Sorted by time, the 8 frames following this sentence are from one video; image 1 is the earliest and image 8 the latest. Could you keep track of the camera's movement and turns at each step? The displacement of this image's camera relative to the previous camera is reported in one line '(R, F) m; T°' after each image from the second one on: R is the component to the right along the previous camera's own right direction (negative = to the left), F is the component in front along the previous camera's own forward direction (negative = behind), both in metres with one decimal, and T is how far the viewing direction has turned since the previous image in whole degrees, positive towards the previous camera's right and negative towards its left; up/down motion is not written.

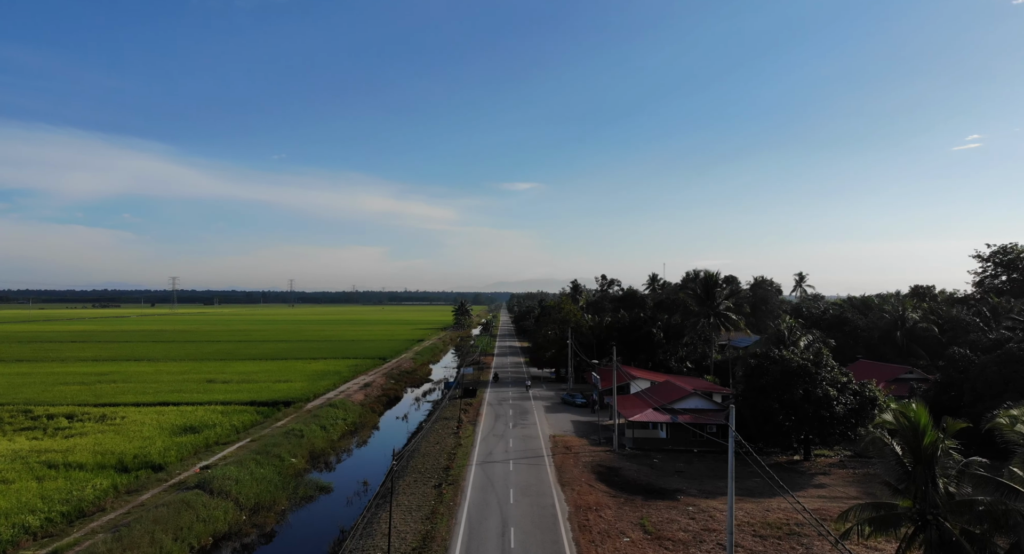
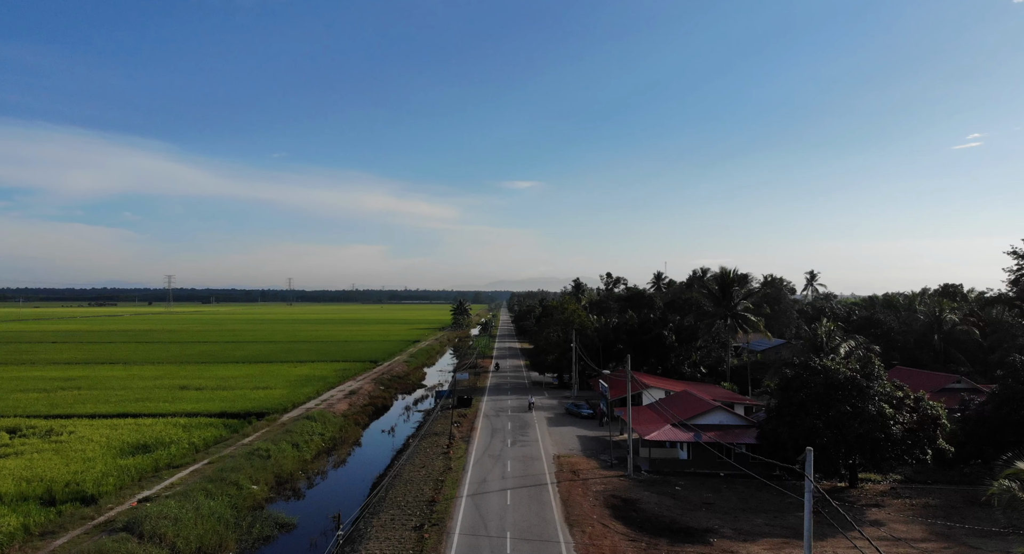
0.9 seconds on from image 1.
(+0.1, +5.6) m; 0°
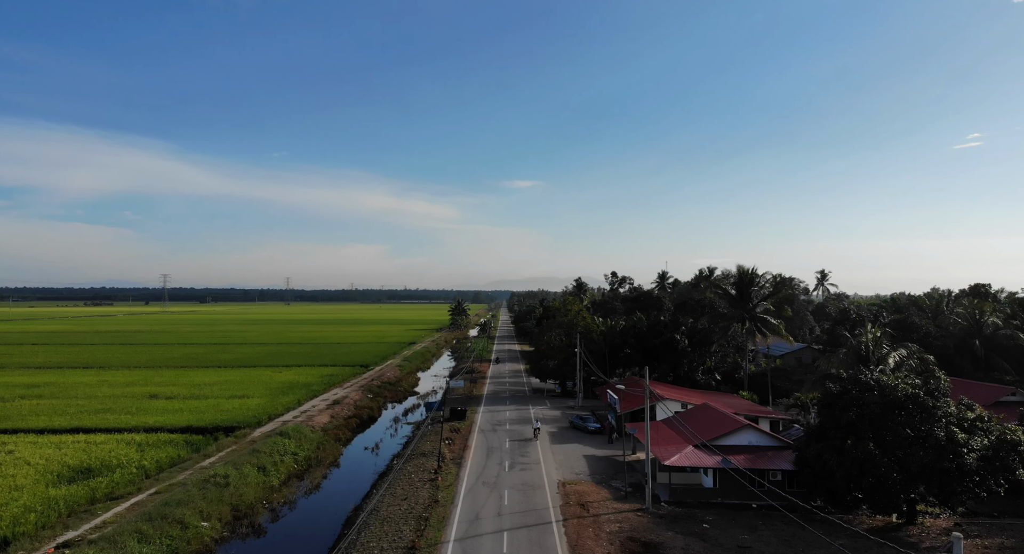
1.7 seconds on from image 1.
(+0.1, +5.2) m; 0°
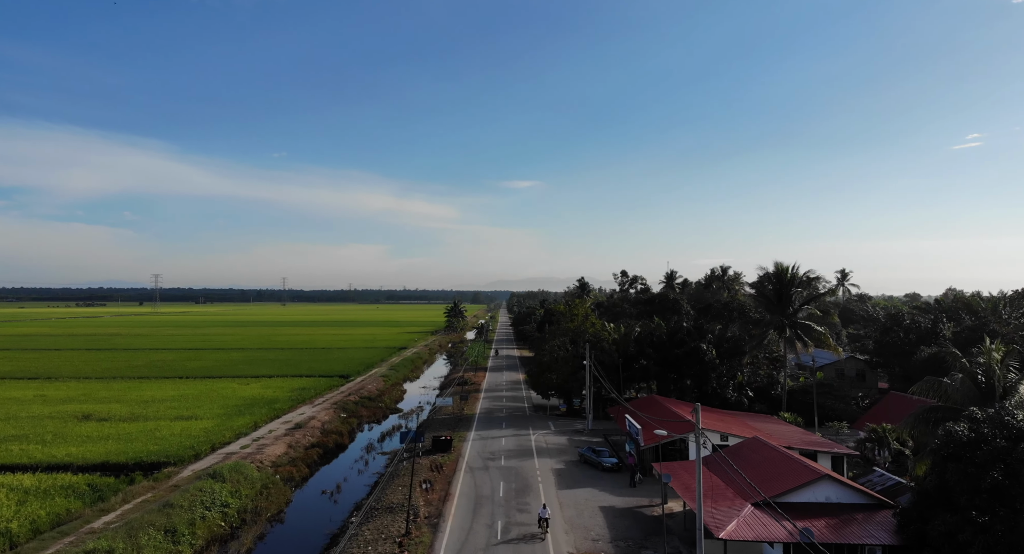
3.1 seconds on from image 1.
(+0.2, +9.0) m; 0°
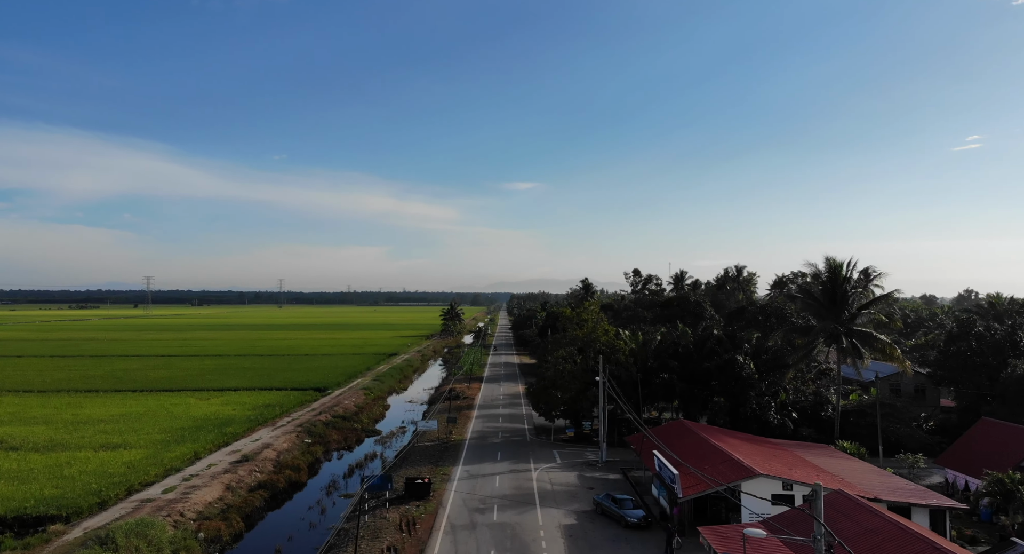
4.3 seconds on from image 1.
(+0.2, +8.6) m; 0°
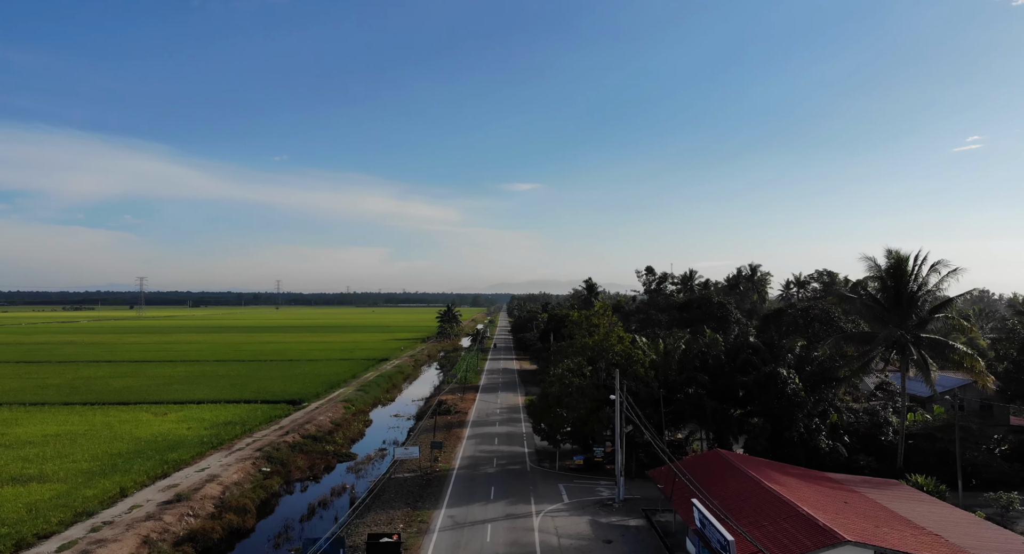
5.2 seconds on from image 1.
(+0.2, +7.1) m; 0°
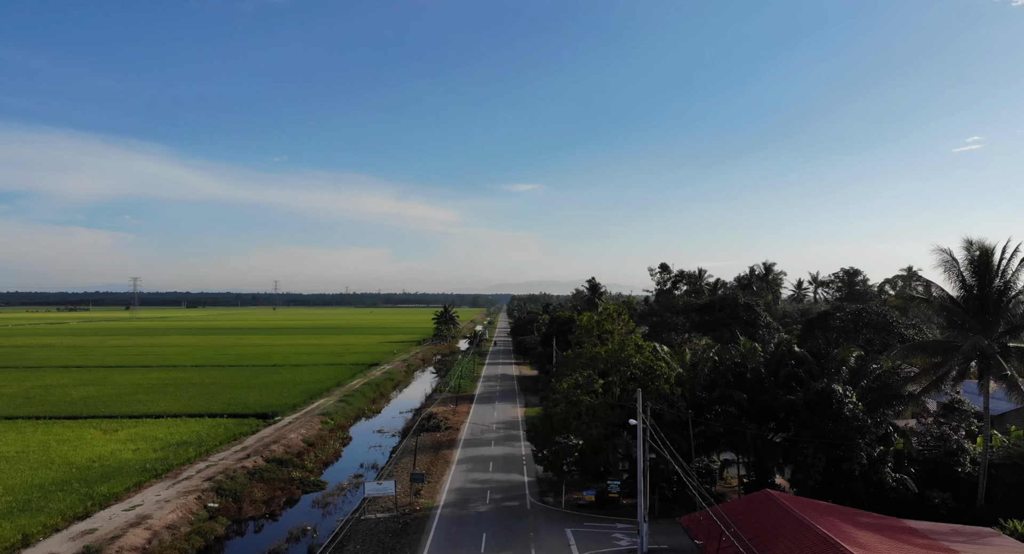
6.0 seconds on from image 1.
(+0.2, +6.3) m; 0°
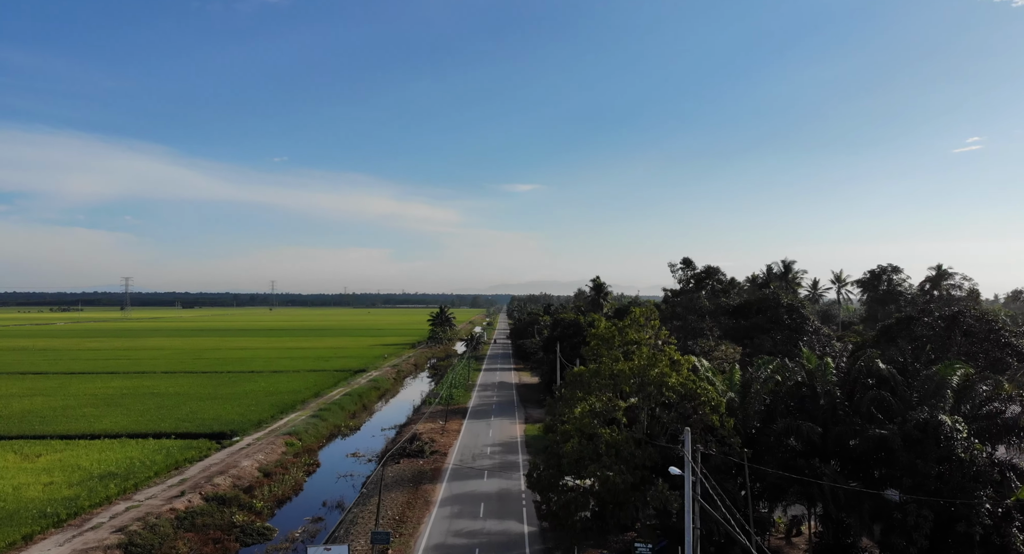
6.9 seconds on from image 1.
(+0.2, +7.4) m; 0°
